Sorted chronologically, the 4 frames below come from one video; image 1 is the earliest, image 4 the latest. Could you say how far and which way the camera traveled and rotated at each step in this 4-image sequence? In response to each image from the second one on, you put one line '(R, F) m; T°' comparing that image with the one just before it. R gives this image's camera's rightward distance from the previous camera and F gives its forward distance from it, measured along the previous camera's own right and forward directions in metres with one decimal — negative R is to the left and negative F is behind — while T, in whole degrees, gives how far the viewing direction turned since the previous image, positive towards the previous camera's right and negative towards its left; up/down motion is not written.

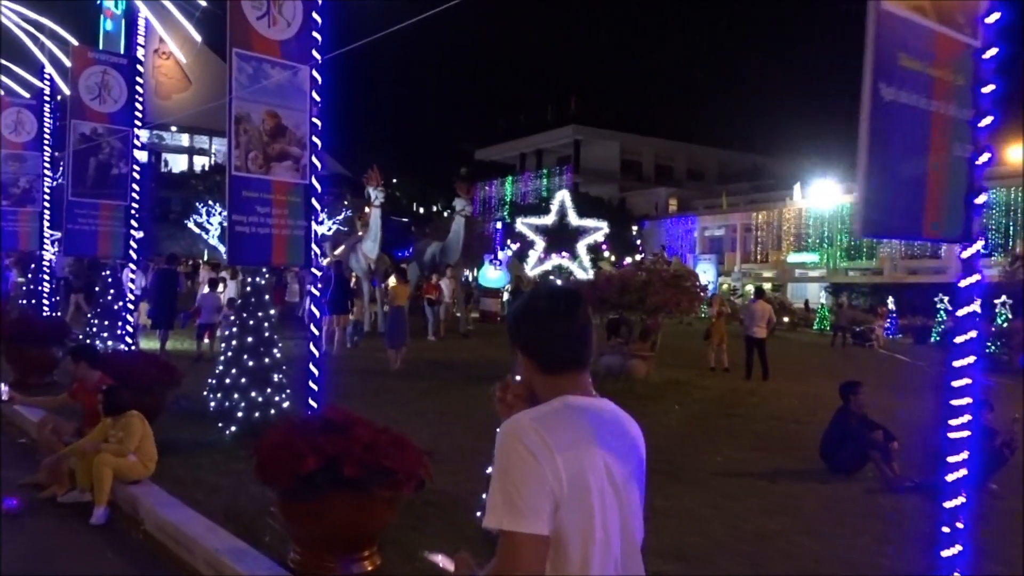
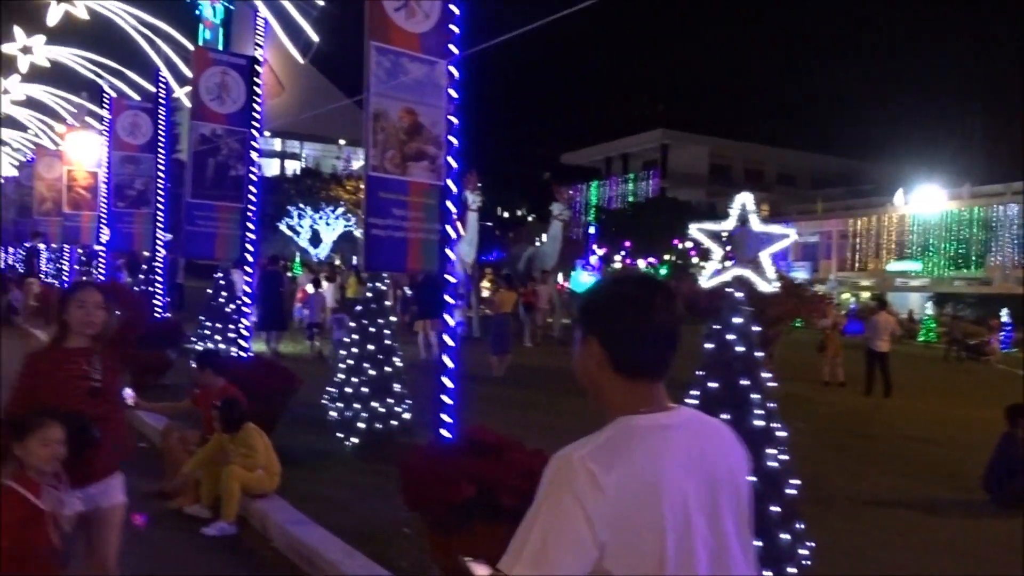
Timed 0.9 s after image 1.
(-0.6, +0.5) m; -5°
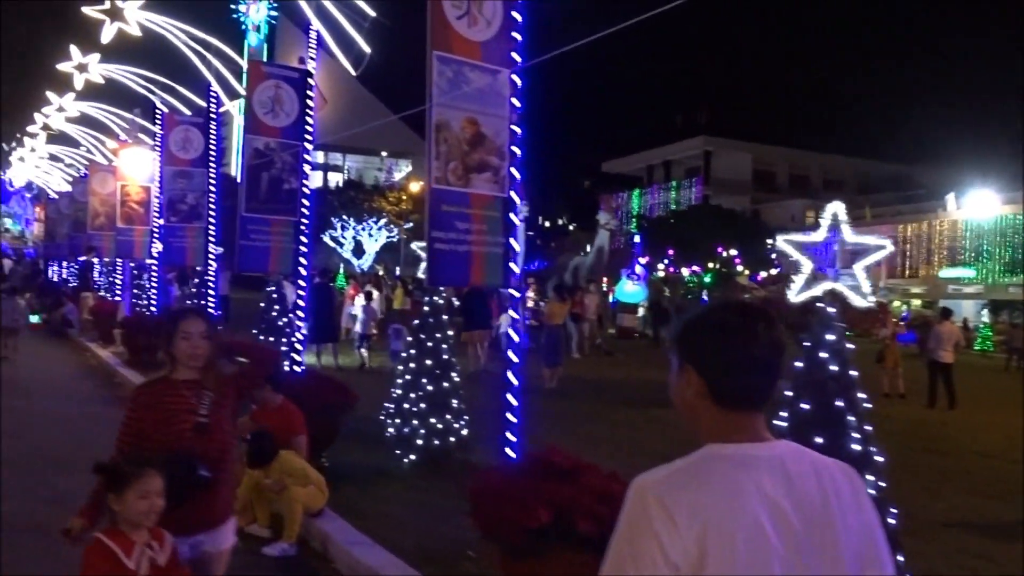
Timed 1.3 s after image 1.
(-0.2, +0.2) m; -3°
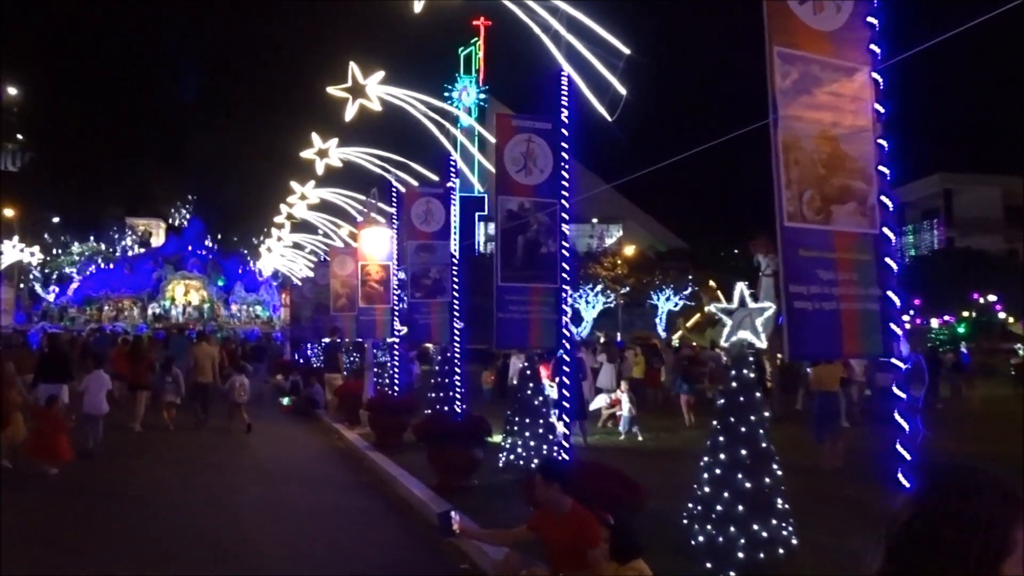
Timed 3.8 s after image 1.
(-1.0, +1.5) m; -14°
